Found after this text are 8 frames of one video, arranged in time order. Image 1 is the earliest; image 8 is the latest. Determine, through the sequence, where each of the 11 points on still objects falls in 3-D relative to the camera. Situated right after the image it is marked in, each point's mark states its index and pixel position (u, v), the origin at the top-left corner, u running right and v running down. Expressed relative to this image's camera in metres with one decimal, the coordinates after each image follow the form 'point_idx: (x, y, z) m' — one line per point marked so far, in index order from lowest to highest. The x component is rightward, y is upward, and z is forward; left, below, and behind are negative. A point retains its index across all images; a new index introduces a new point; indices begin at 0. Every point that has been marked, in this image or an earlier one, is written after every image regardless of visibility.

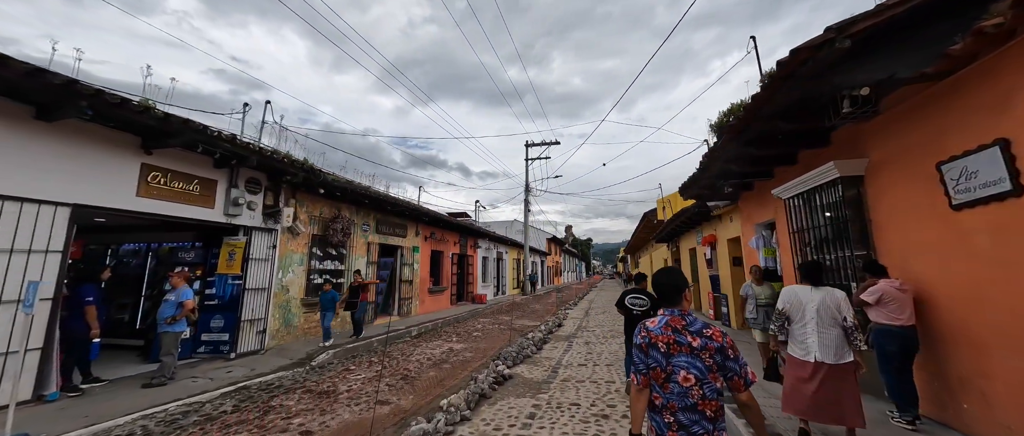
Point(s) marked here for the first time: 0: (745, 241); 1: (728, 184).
0: (+4.5, -0.4, +6.8) m
1: (+3.7, +0.6, +6.0) m
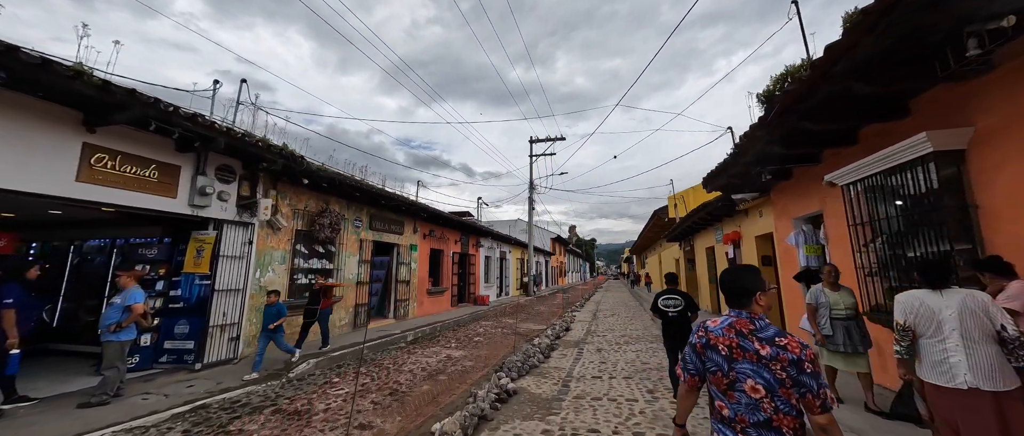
0: (+4.6, -0.3, +6.1) m
1: (+3.8, +0.7, +5.3) m
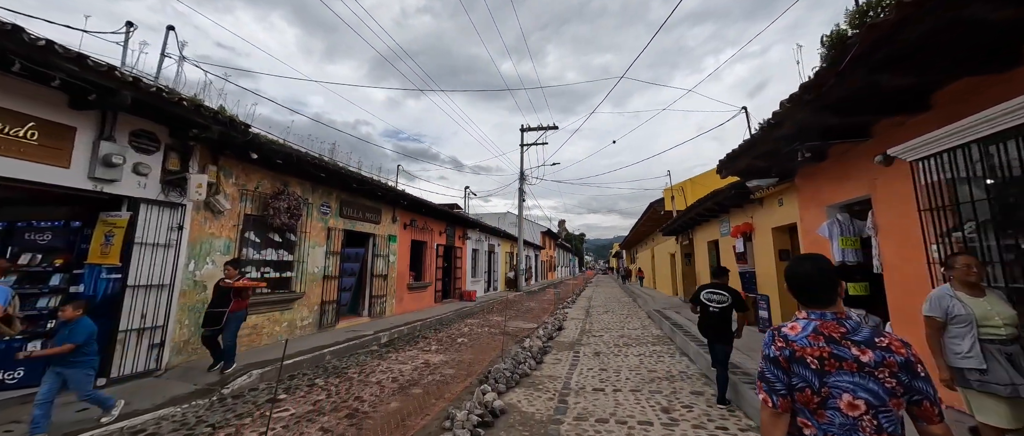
0: (+4.4, -0.1, +5.3) m
1: (+3.6, +0.9, +4.5) m
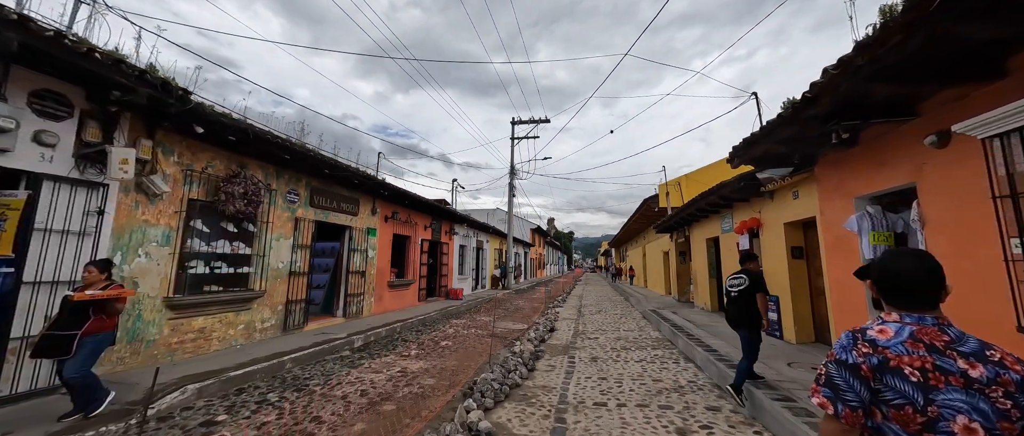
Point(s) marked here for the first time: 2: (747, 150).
0: (+4.3, -0.1, +4.8) m
1: (+3.5, +1.0, +4.0) m
2: (+3.3, +0.9, +5.0) m
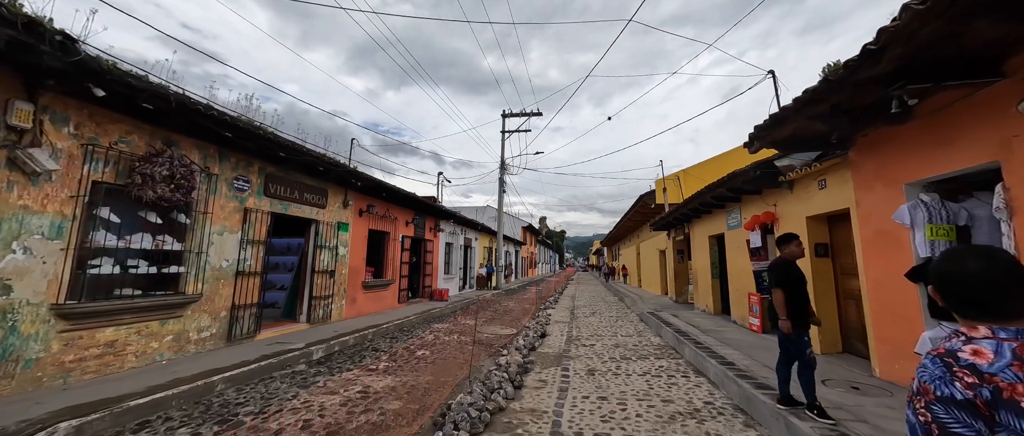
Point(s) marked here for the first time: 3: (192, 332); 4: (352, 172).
0: (+4.1, 0.0, +4.1) m
1: (+3.4, +1.1, +3.2) m
2: (+3.1, +1.0, +4.2) m
3: (-4.2, -1.5, +4.7) m
4: (-3.2, +0.9, +7.1) m
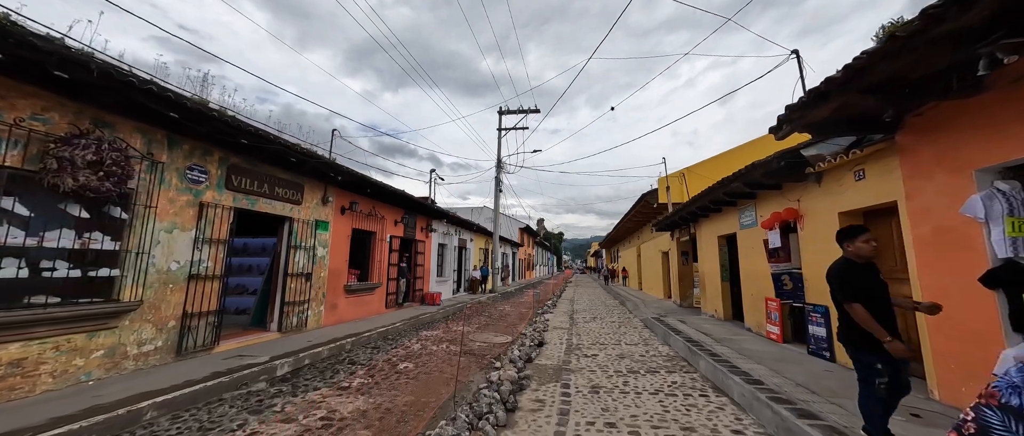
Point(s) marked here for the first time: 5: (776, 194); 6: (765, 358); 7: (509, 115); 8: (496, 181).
0: (+4.0, +0.1, +3.5) m
1: (+3.3, +1.1, +2.6) m
2: (+3.0, +1.1, +3.6) m
3: (-4.3, -1.4, +4.0) m
4: (-3.3, +1.0, +6.5) m
5: (+4.6, +0.4, +6.2) m
6: (+3.6, -2.0, +5.1) m
7: (-0.2, +5.4, +18.8) m
8: (-0.8, +2.0, +19.0) m
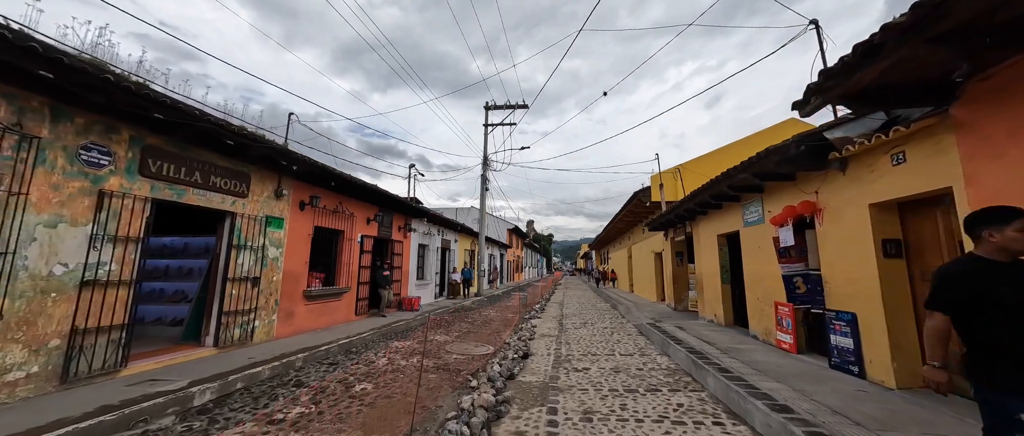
0: (+3.8, +0.2, +2.8) m
1: (+3.1, +1.2, +1.9) m
2: (+2.8, +1.2, +2.9) m
3: (-4.5, -1.3, +3.1) m
4: (-3.6, +1.1, +5.6) m
5: (+4.2, +0.5, +5.5) m
6: (+3.3, -1.9, +4.4) m
7: (-0.8, +5.4, +18.1) m
8: (-1.5, +2.0, +18.1) m
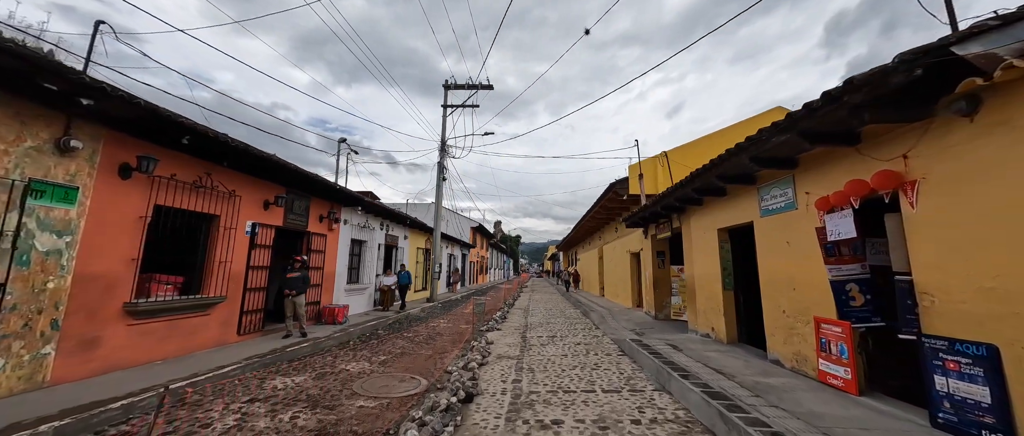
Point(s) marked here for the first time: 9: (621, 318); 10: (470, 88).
0: (+3.4, +0.4, +1.1) m
1: (+2.8, +1.5, +0.1) m
2: (+2.3, +1.4, +1.1) m
3: (-5.0, -1.0, +0.6) m
4: (-4.2, +1.4, +3.2) m
5: (+3.6, +0.7, +3.8) m
6: (+2.7, -1.7, +2.6) m
7: (-2.5, +5.7, +15.9) m
8: (-3.2, +2.2, +15.9) m
9: (+3.3, -2.9, +10.7) m
10: (-1.9, +5.7, +15.8) m
